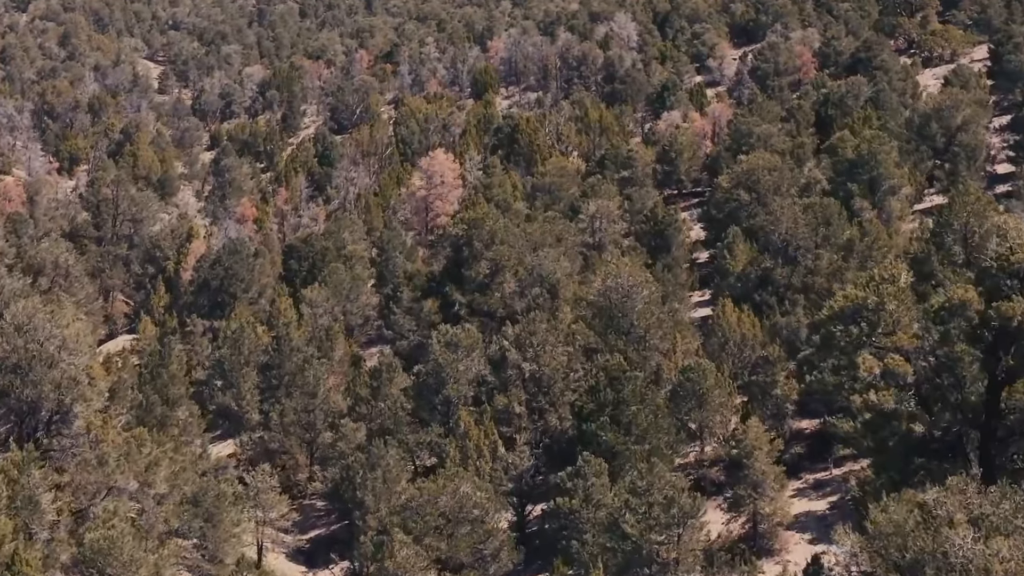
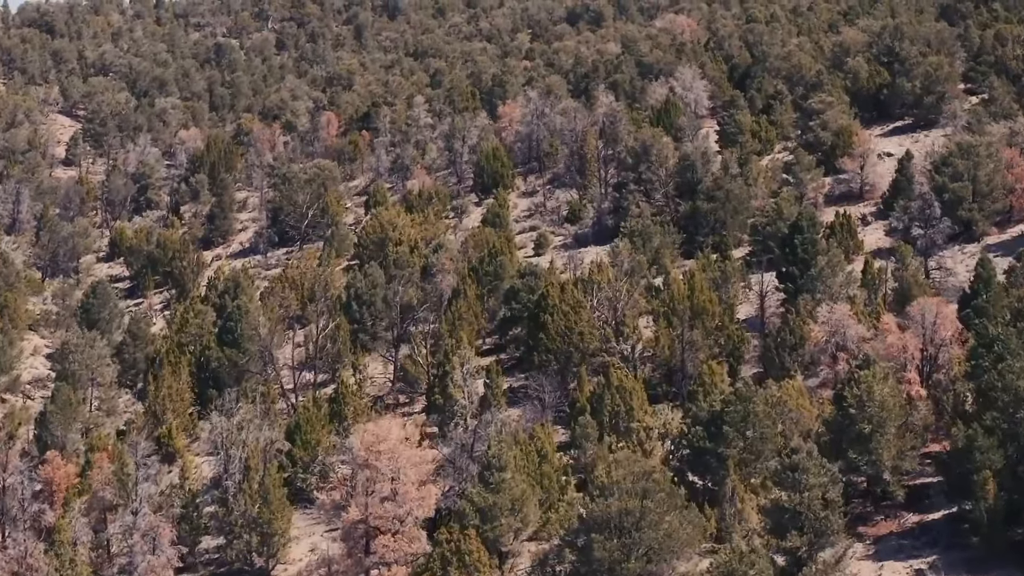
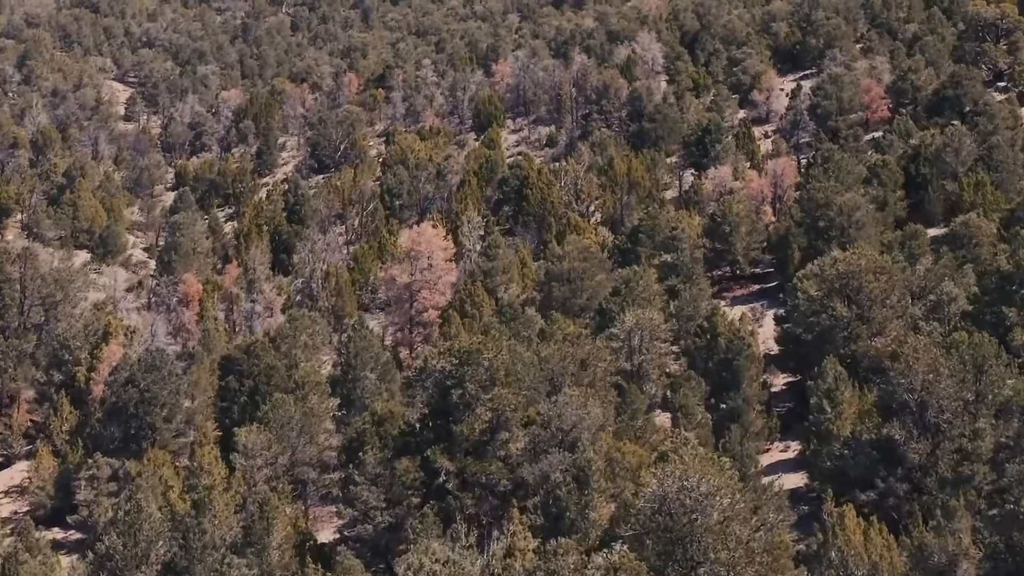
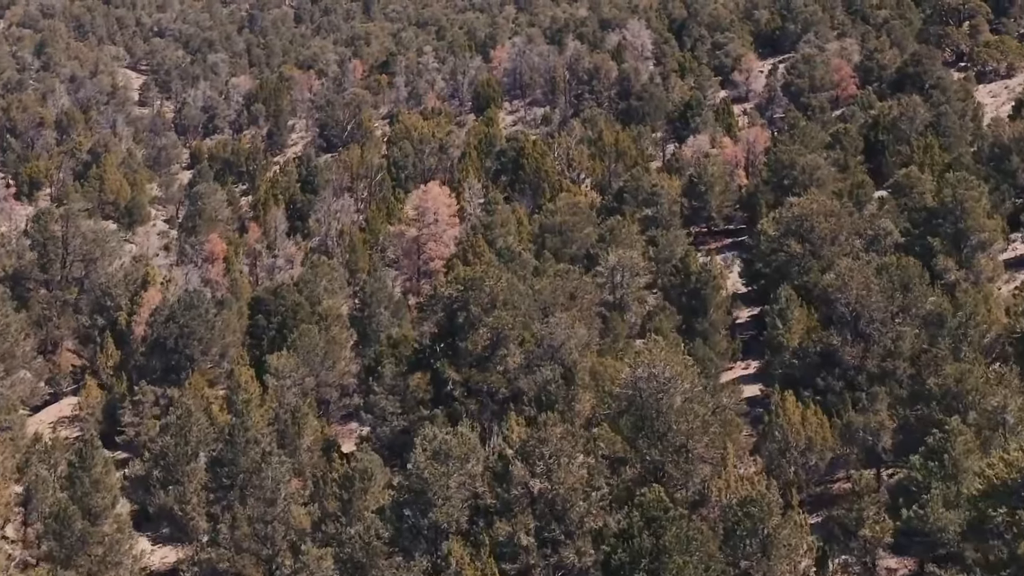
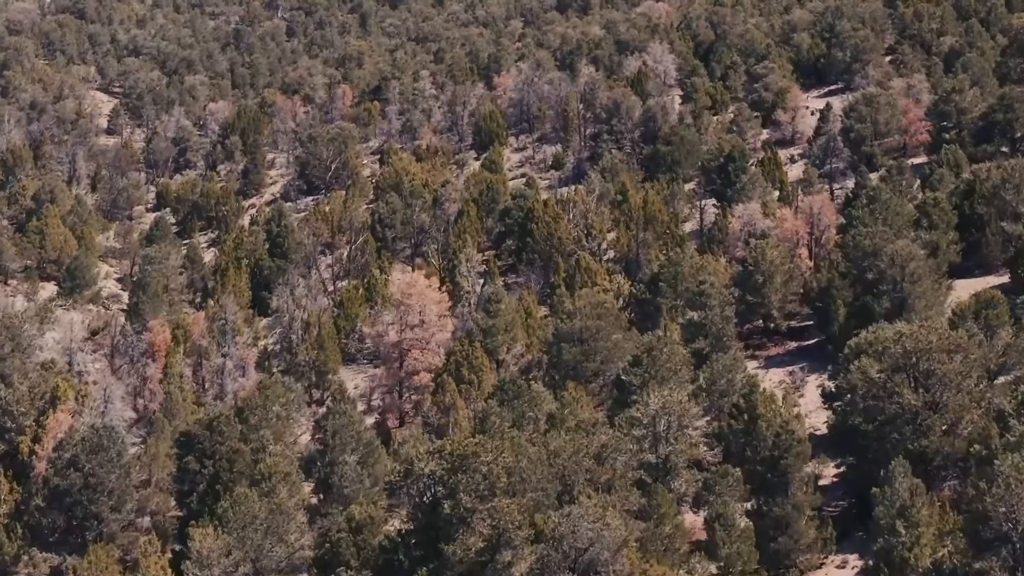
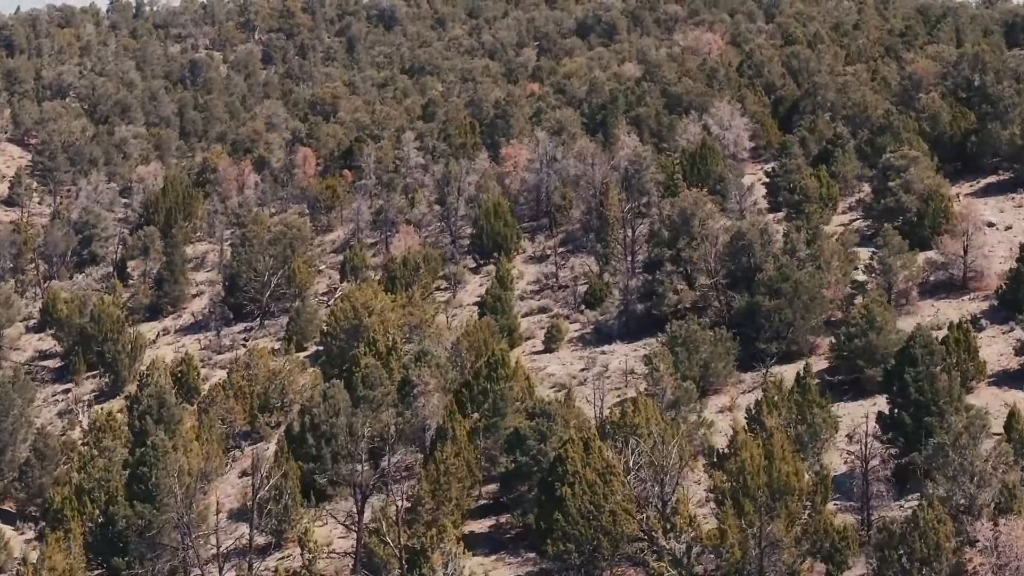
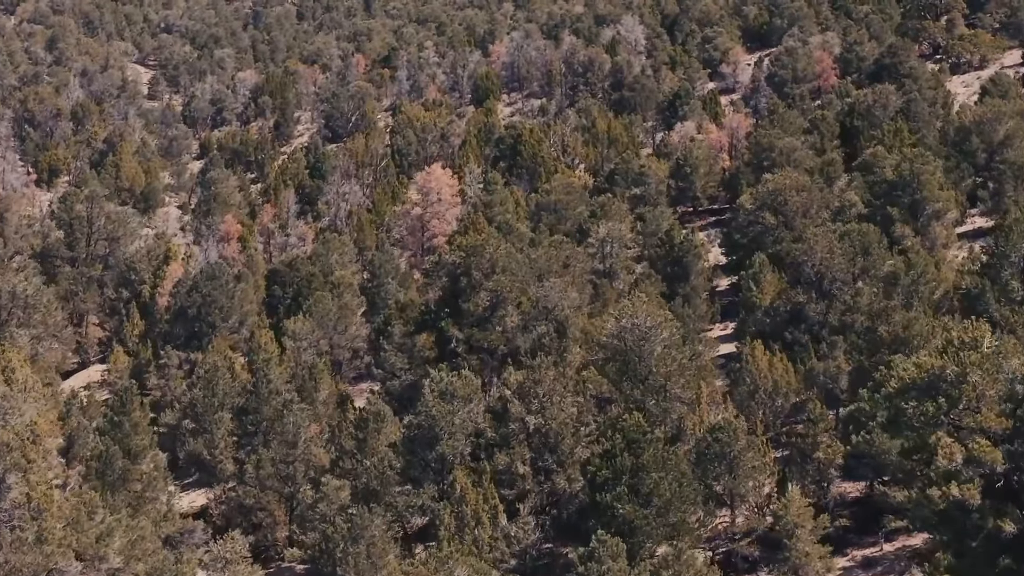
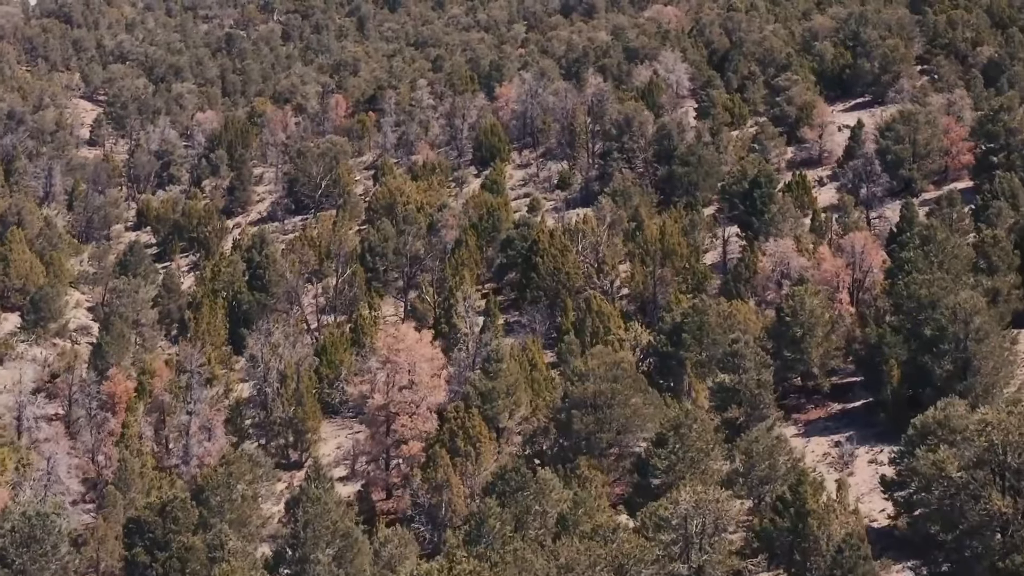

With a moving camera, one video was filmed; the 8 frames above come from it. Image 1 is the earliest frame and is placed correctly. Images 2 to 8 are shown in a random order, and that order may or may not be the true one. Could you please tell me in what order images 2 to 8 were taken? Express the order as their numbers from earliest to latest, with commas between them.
7, 4, 3, 5, 8, 2, 6
